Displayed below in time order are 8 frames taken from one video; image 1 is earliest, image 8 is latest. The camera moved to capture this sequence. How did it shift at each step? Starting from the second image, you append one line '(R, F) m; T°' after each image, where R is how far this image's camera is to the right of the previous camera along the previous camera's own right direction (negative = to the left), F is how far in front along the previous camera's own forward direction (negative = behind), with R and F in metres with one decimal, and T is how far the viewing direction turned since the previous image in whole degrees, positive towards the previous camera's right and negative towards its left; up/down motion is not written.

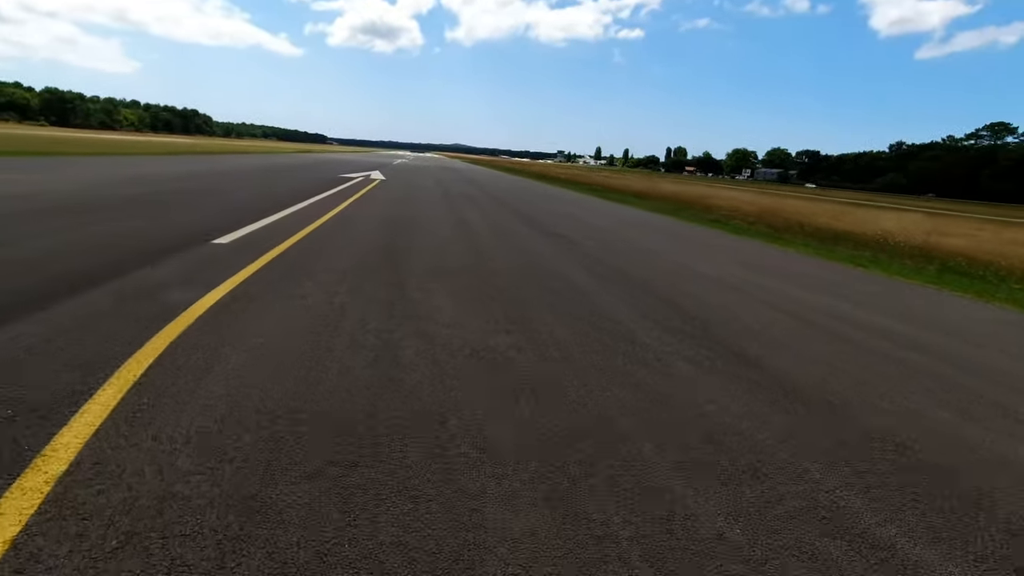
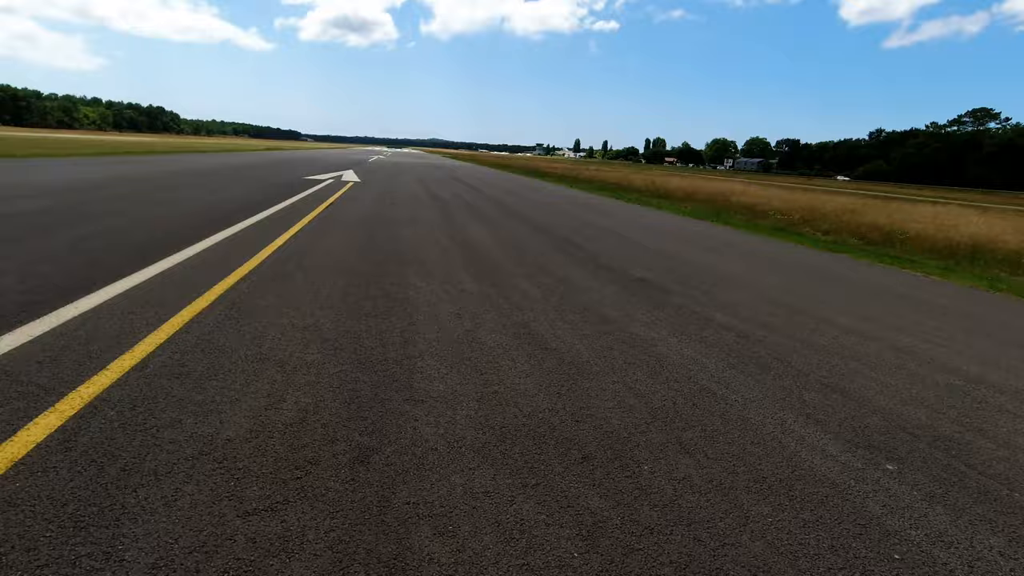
(-0.1, +0.8) m; +2°
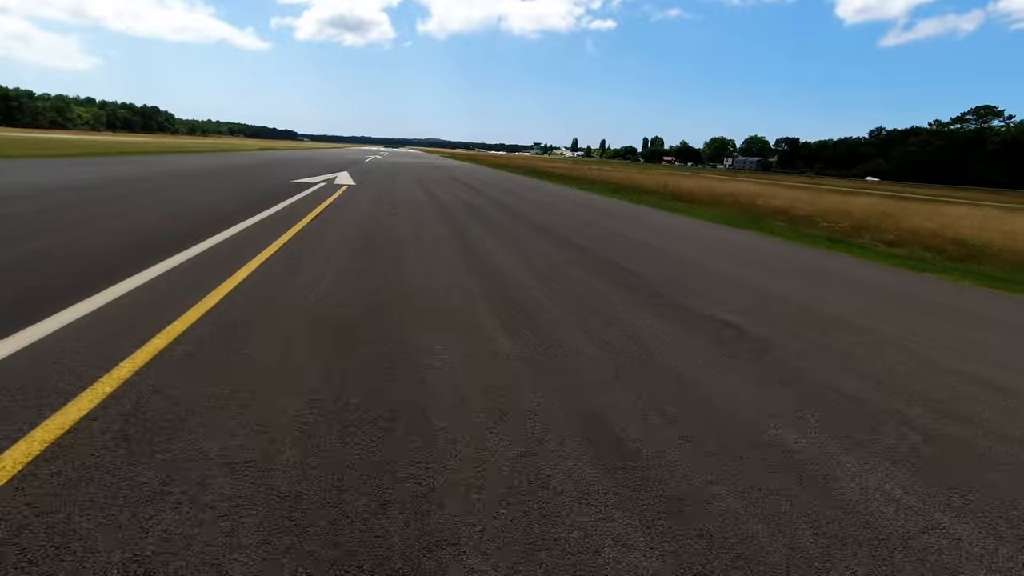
(-0.1, +0.4) m; 0°
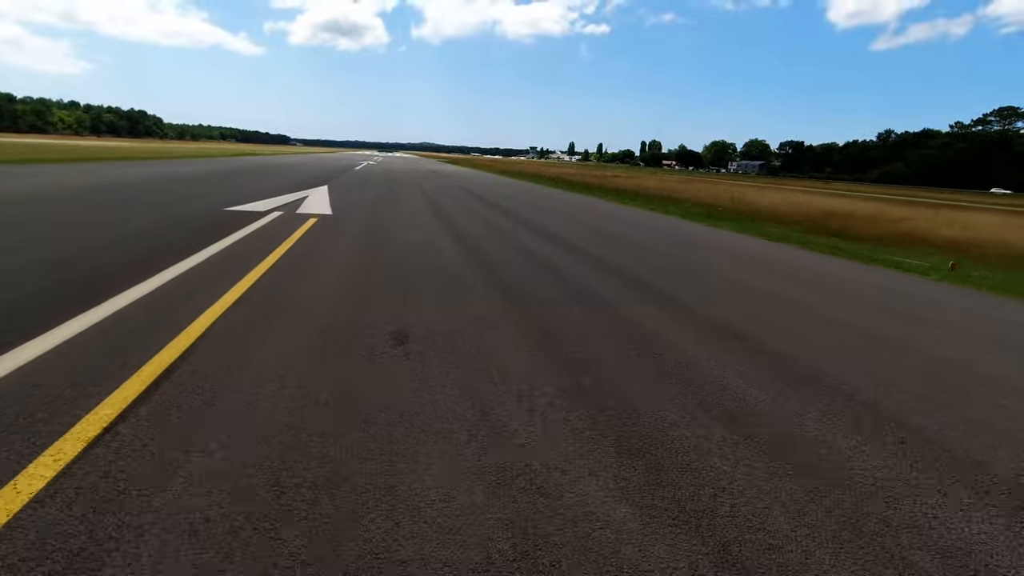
(-0.3, +1.4) m; 0°
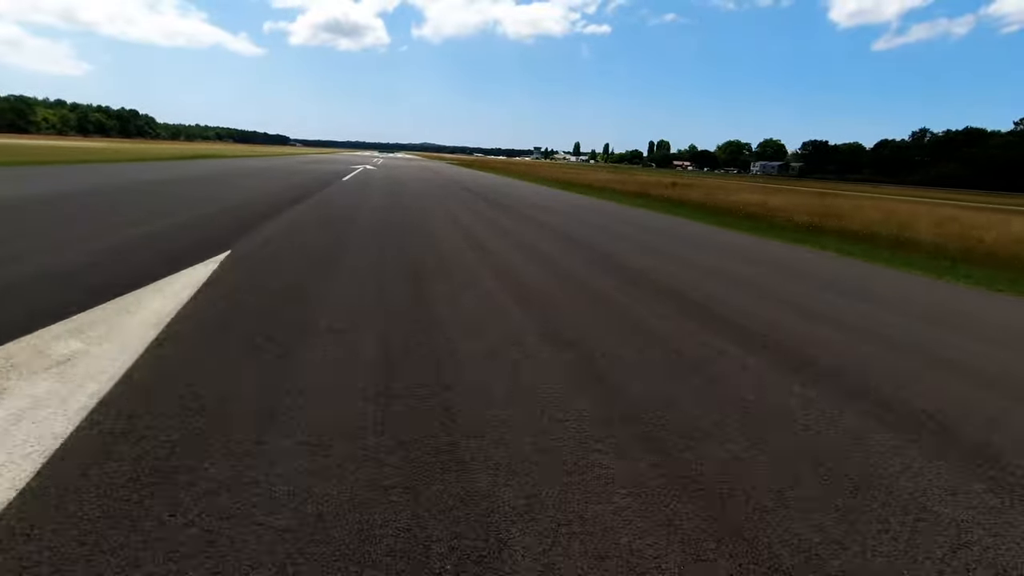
(-0.7, +2.5) m; 0°
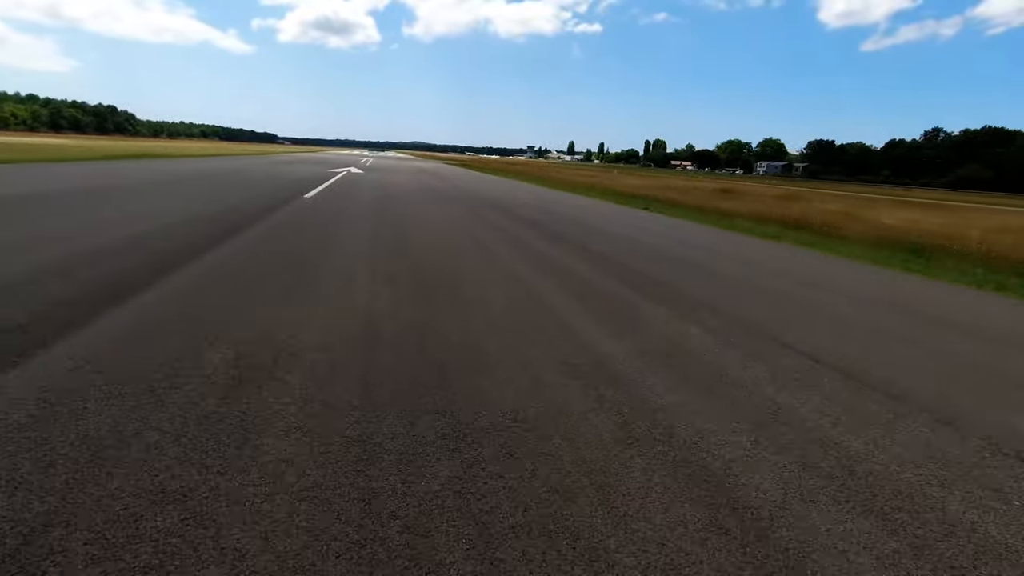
(-0.4, +2.0) m; +1°
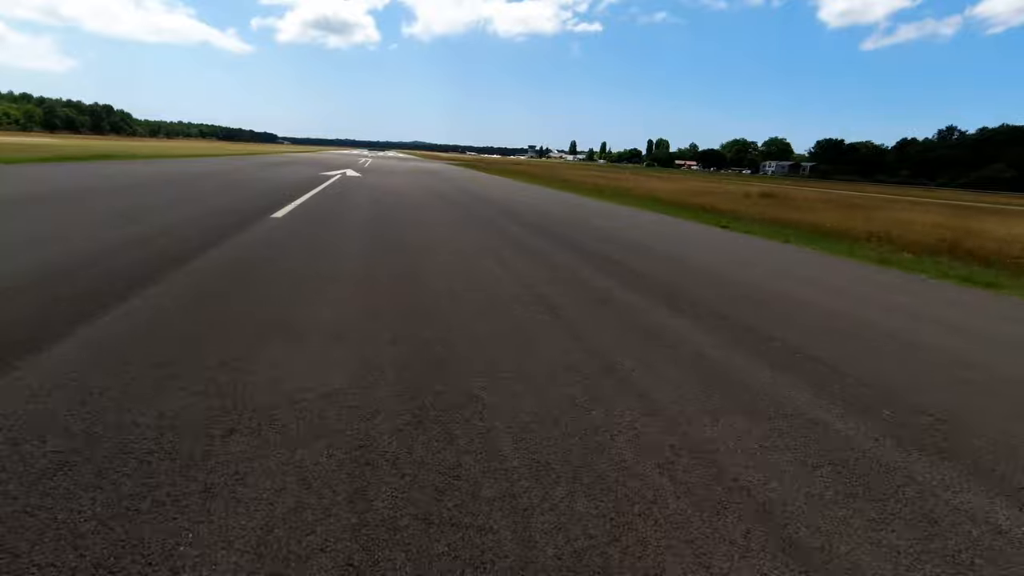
(-0.3, +1.0) m; 0°
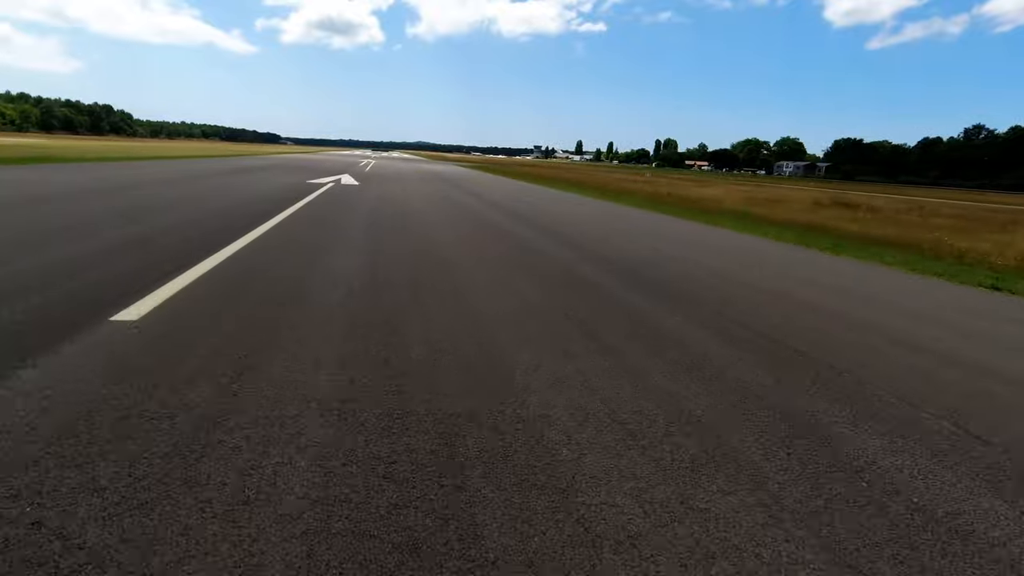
(-0.3, +1.4) m; 0°
